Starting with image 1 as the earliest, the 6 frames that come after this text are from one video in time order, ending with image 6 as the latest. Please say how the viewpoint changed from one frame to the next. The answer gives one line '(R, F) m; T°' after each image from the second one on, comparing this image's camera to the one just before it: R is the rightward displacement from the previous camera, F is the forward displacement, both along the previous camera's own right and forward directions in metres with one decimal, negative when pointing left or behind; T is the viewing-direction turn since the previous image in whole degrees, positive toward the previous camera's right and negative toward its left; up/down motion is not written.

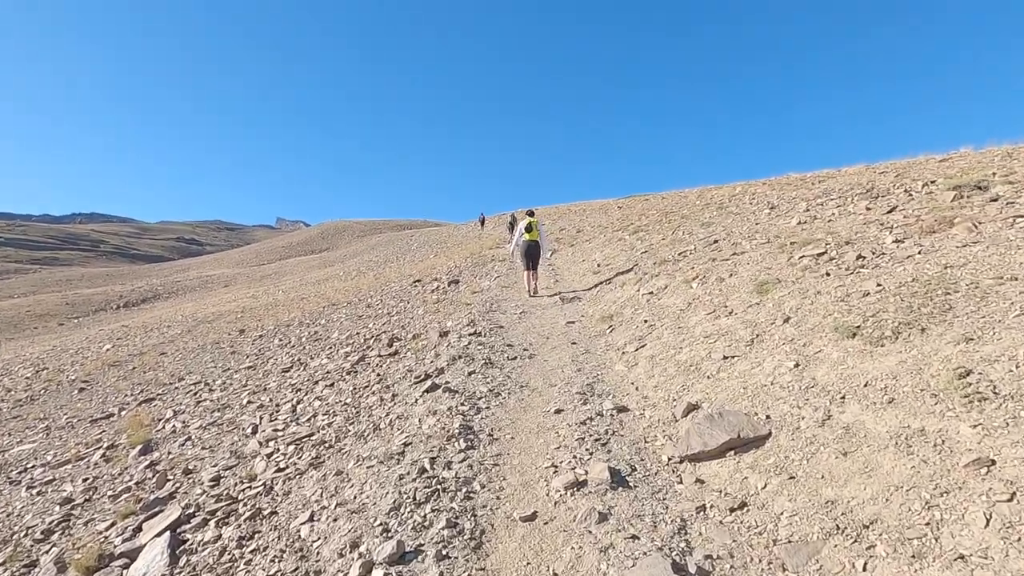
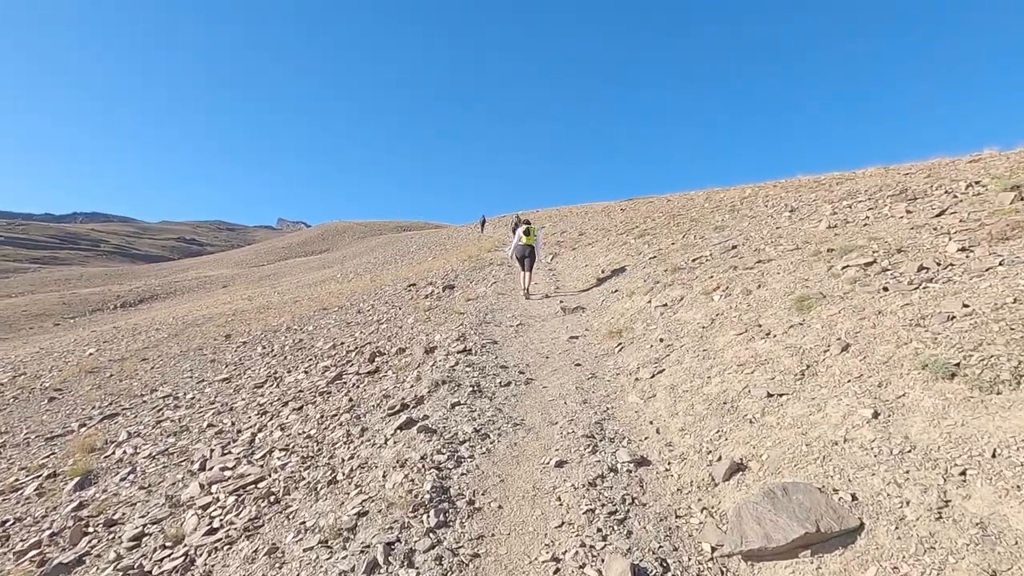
(+0.1, +1.8) m; 0°
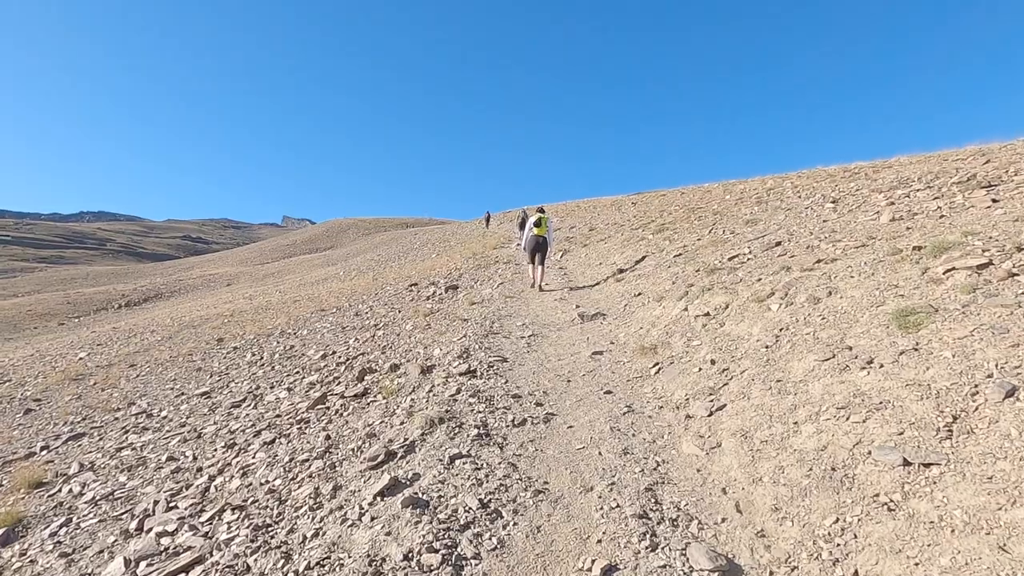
(-0.1, +2.1) m; -1°
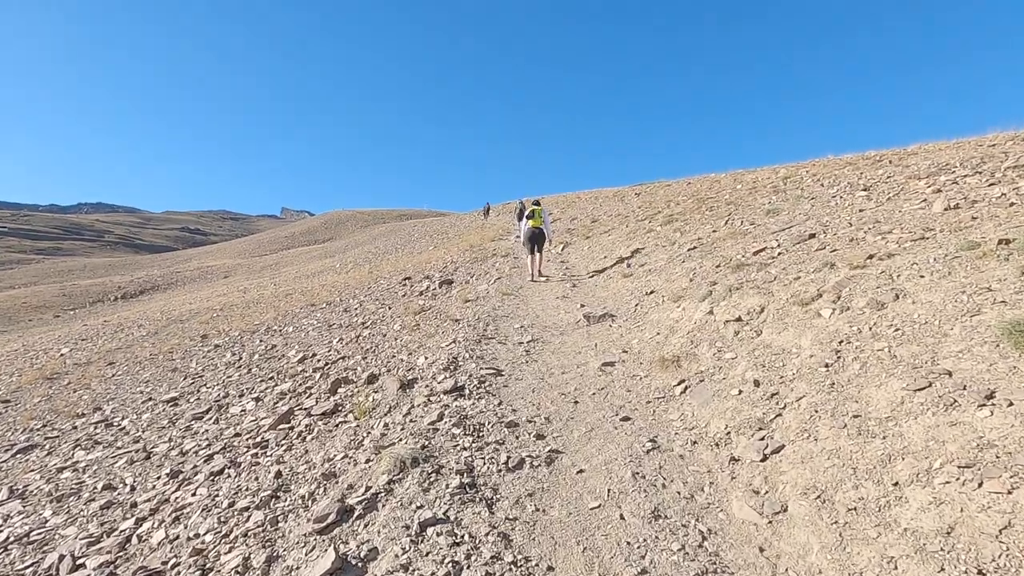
(+0.1, +1.8) m; 0°
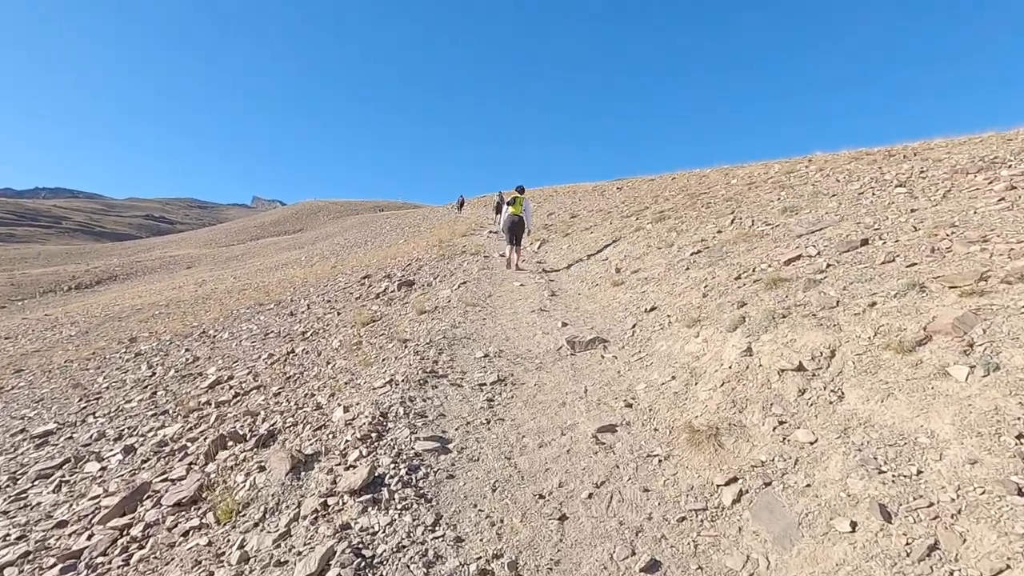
(+0.3, +3.2) m; +3°
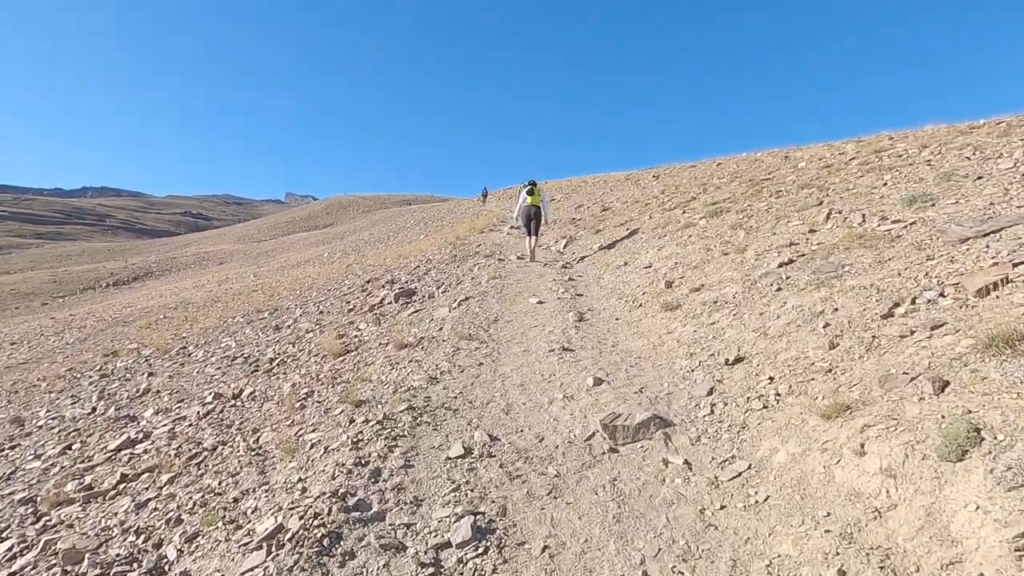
(+0.4, +4.1) m; -3°
